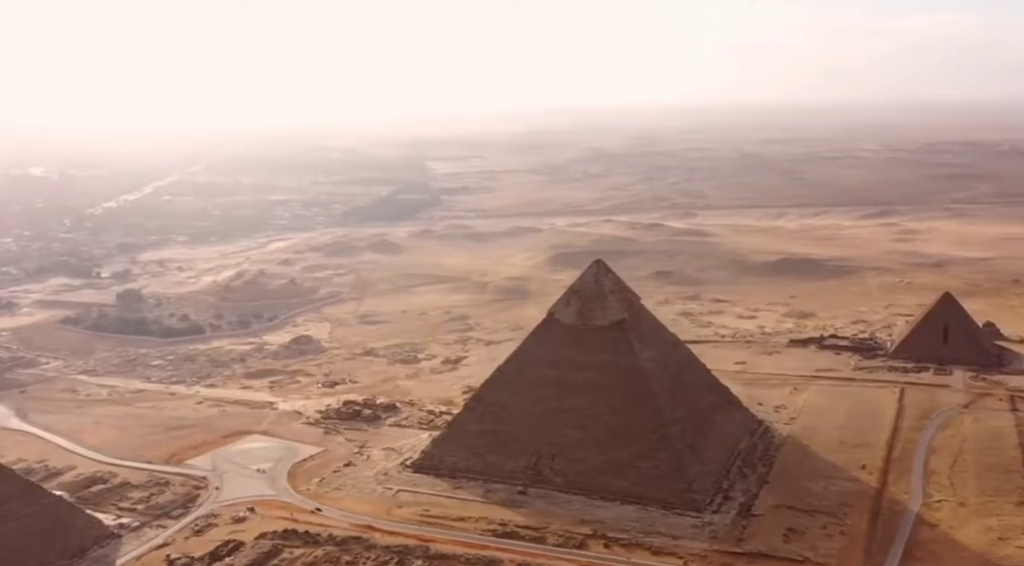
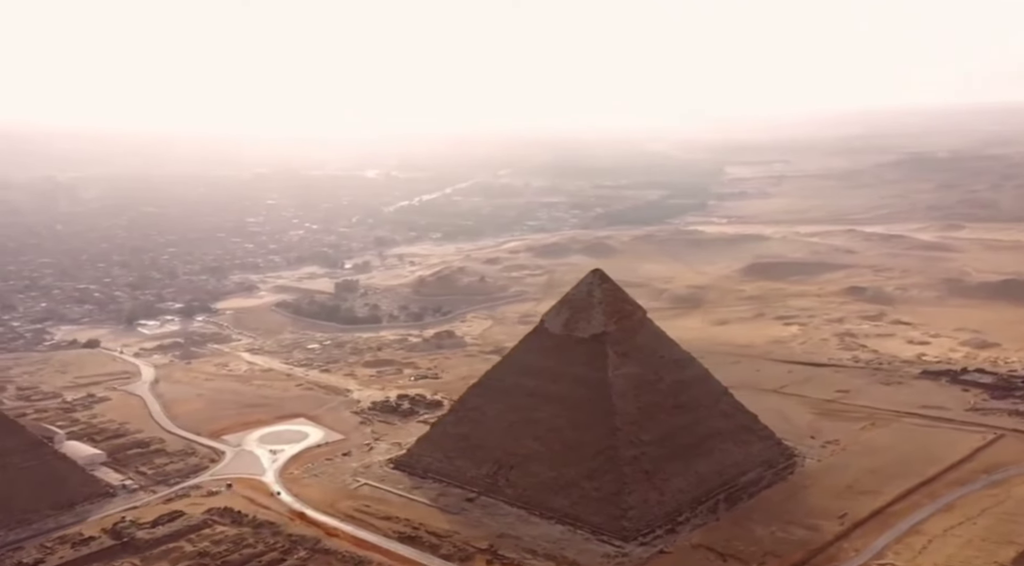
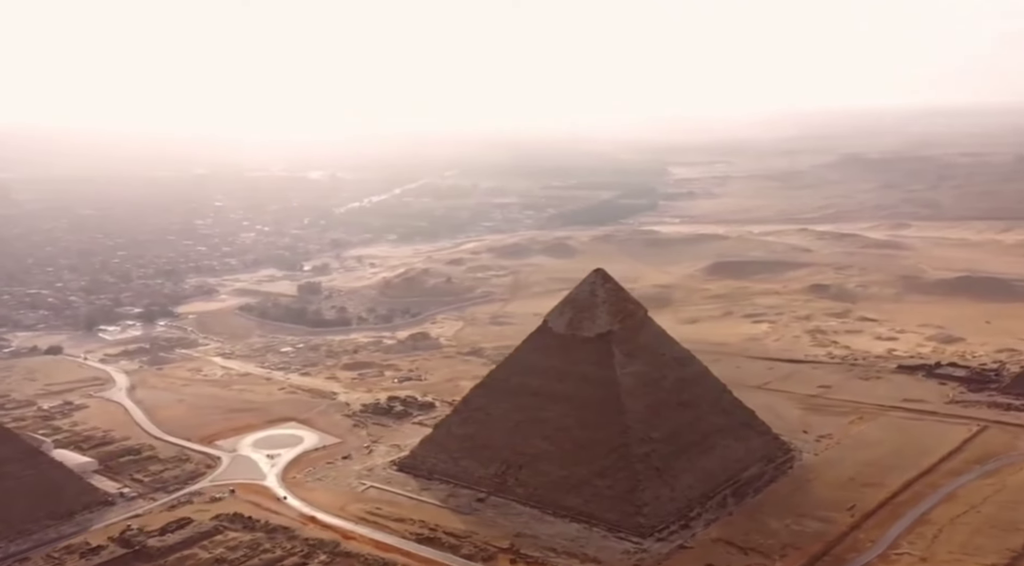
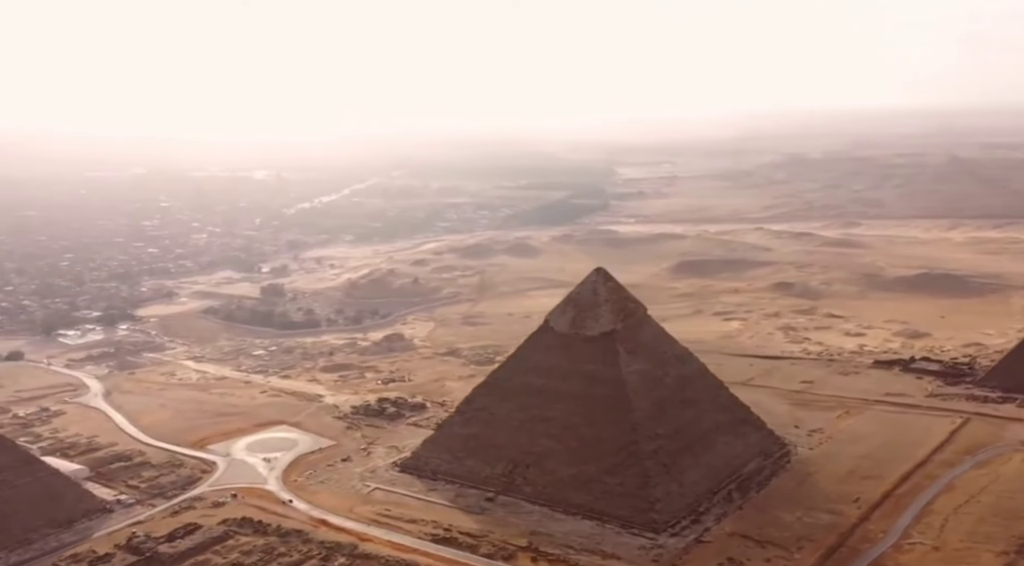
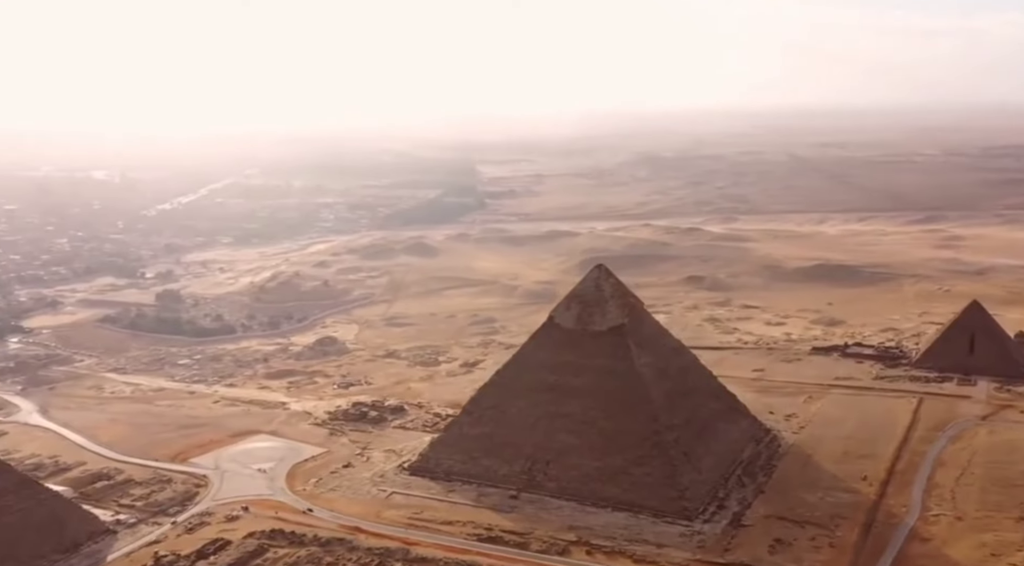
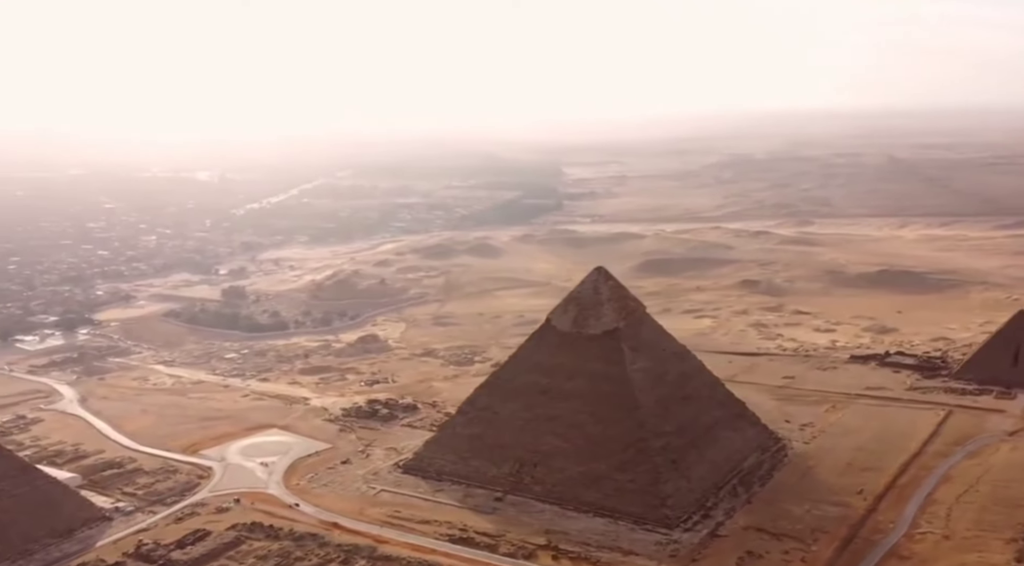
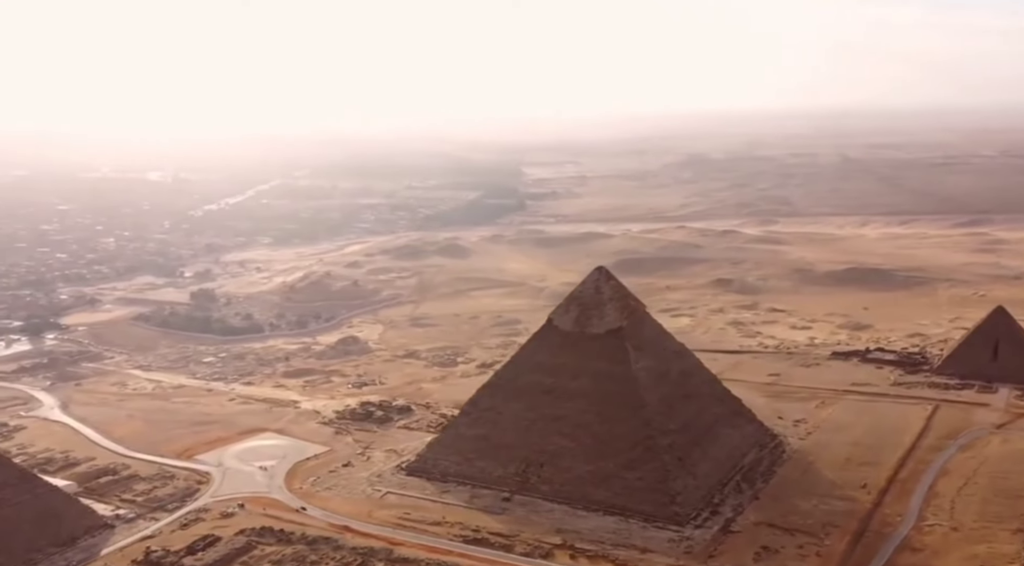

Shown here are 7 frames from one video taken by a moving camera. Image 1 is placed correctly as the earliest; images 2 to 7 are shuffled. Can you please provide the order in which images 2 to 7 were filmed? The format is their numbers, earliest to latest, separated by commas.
5, 7, 6, 4, 3, 2
